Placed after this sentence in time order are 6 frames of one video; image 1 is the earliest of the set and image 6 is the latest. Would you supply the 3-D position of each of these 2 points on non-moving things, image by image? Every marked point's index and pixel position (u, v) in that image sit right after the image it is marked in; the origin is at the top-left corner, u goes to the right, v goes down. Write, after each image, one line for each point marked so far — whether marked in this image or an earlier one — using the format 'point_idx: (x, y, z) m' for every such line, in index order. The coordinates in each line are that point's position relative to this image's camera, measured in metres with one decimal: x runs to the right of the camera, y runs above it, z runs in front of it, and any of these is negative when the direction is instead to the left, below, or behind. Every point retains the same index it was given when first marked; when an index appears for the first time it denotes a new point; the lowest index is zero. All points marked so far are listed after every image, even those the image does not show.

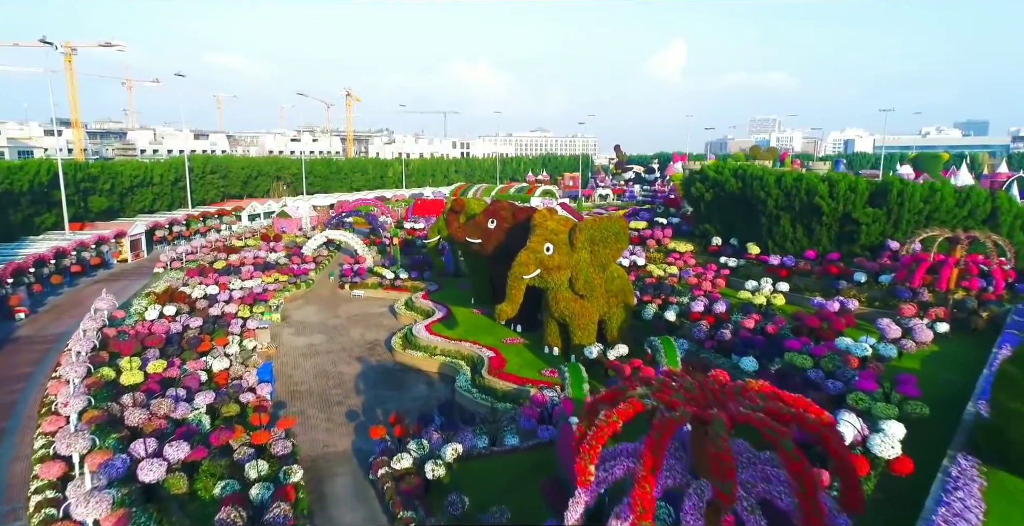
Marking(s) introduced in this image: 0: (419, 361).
0: (-3.1, -3.2, +17.4) m
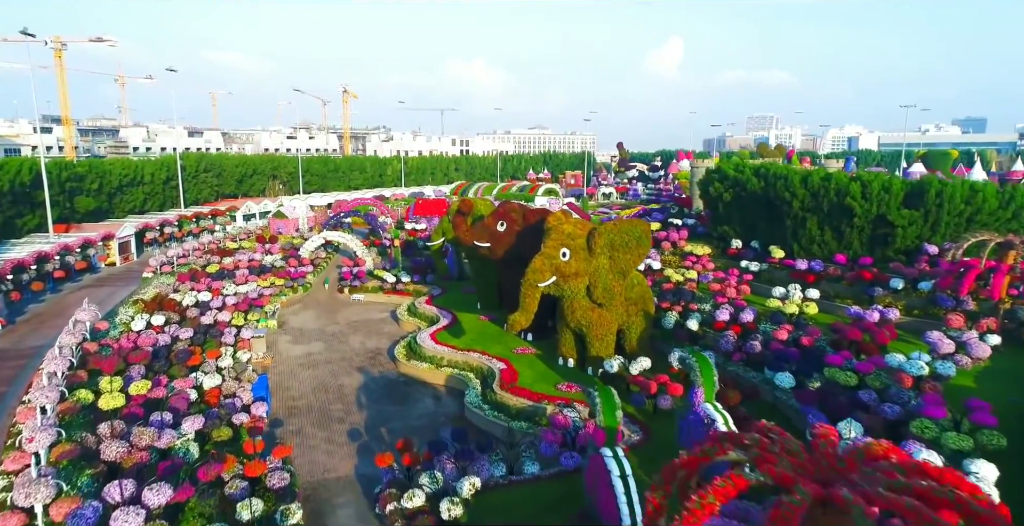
0: (-2.7, -3.4, +16.4) m
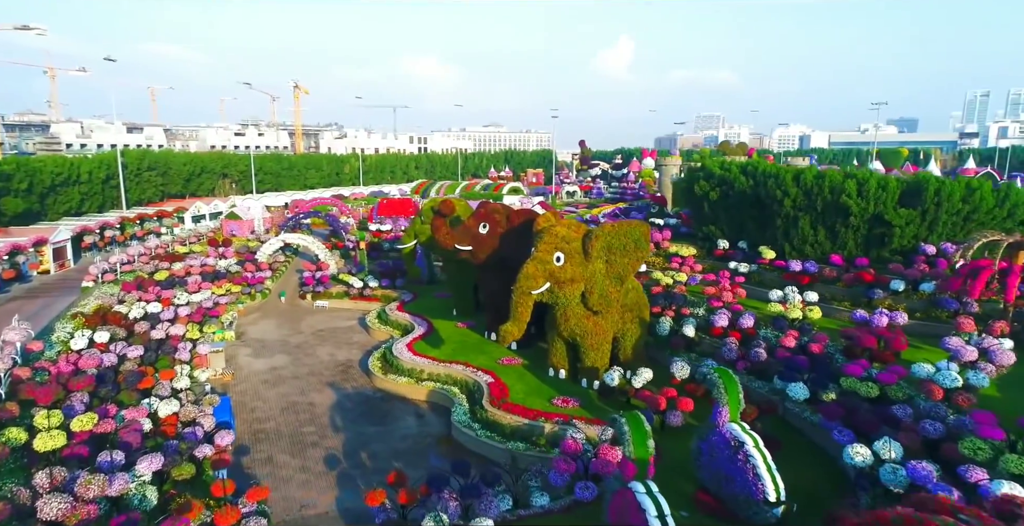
0: (-3.1, -3.5, +15.2) m
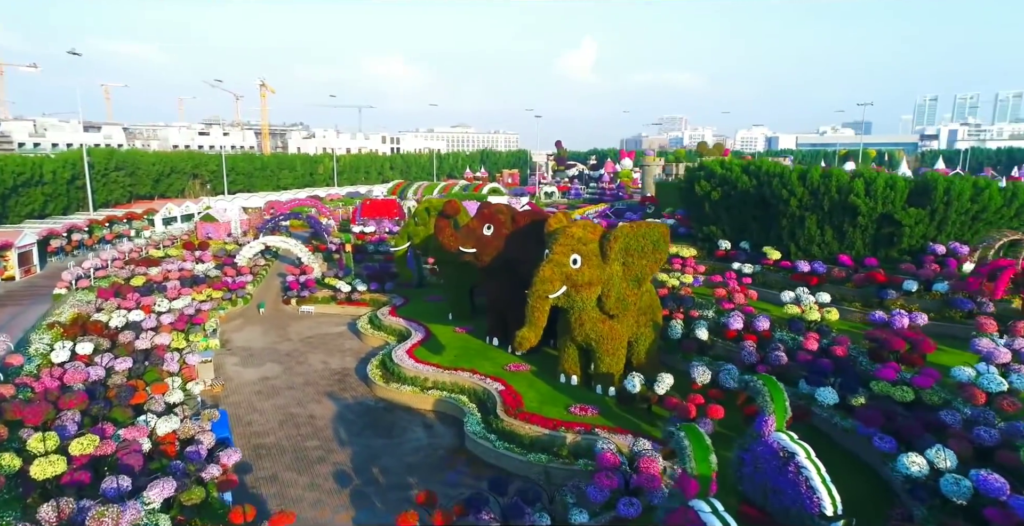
0: (-2.9, -3.6, +14.6) m
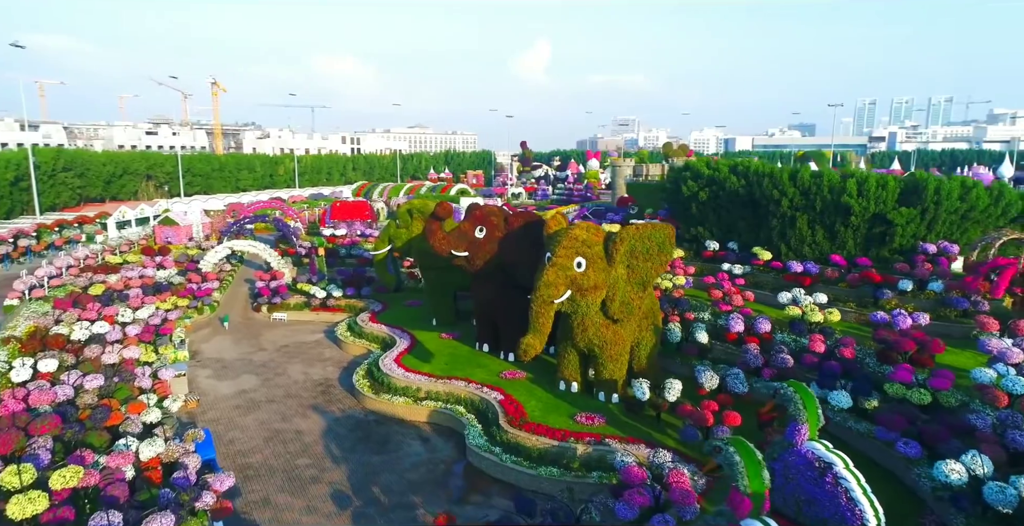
0: (-2.9, -3.8, +13.9) m
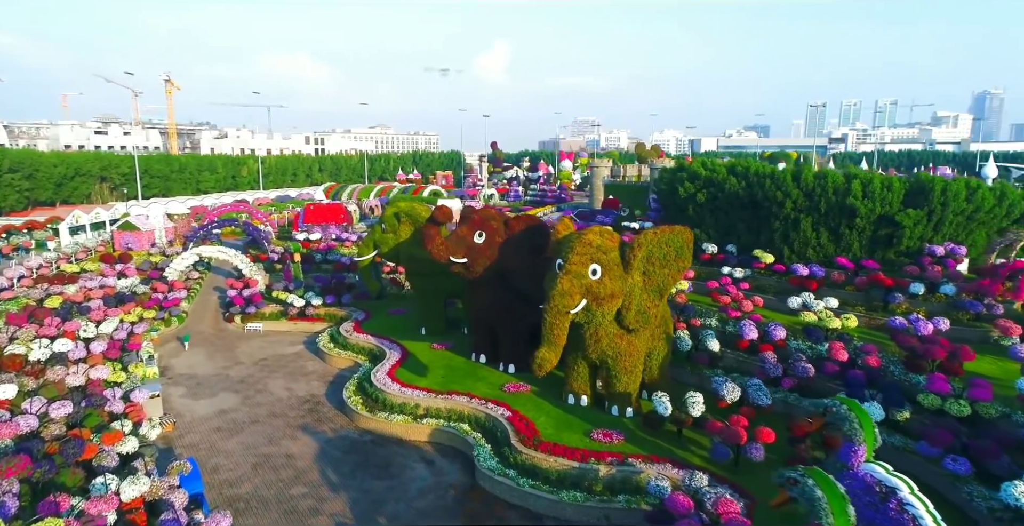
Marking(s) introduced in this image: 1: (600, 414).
0: (-2.8, -4.0, +13.0) m
1: (+2.1, -3.5, +12.3) m
